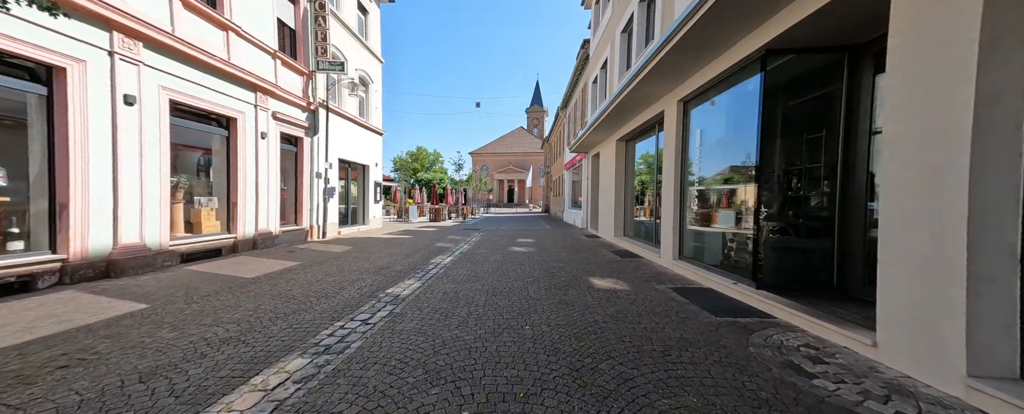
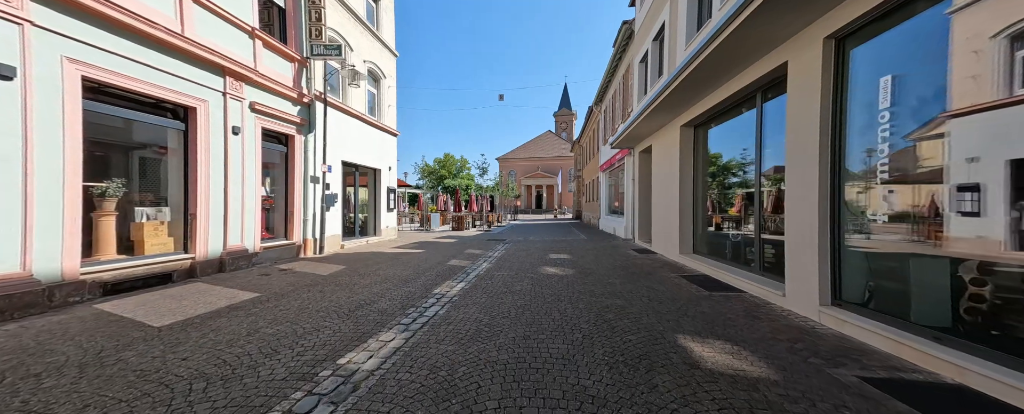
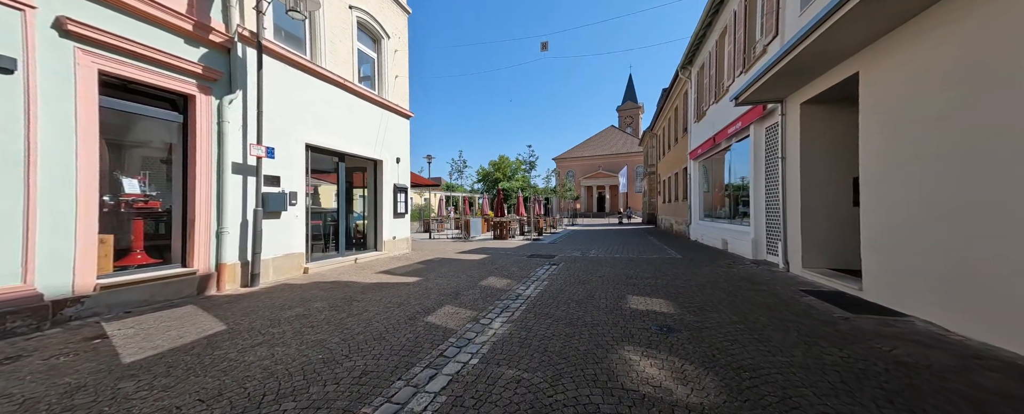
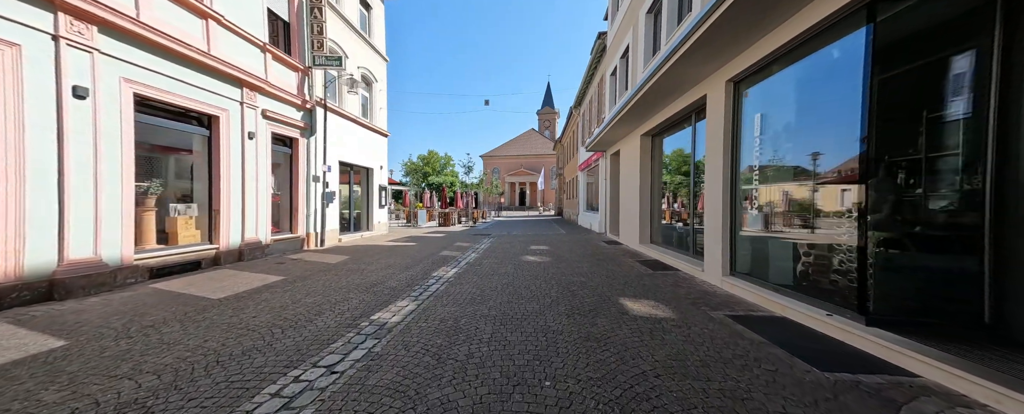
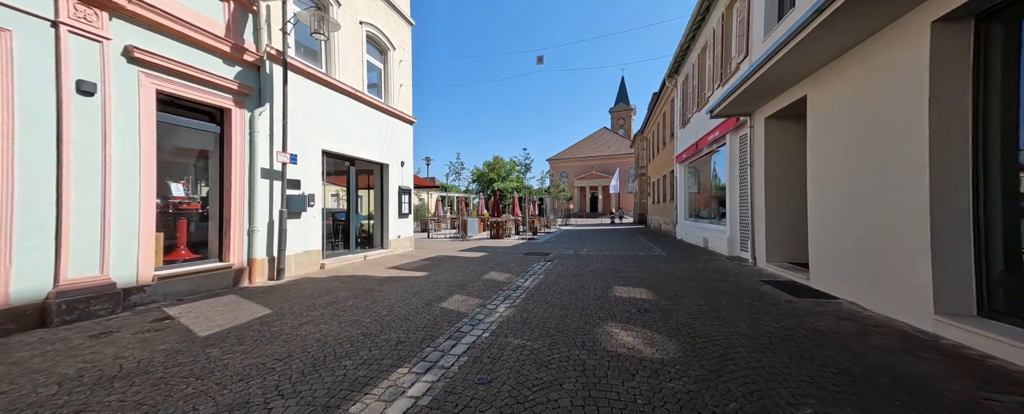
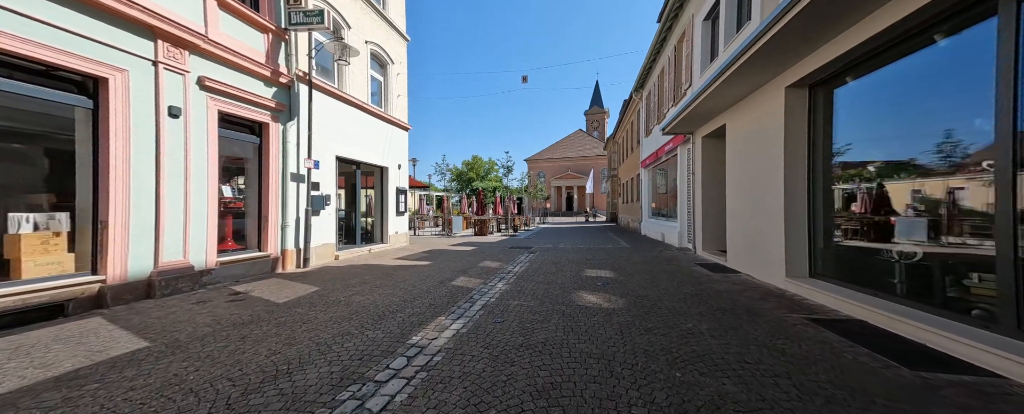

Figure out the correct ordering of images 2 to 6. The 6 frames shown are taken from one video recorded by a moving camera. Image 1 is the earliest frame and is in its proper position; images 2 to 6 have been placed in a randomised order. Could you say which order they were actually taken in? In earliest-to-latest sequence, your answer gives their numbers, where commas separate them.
4, 2, 6, 5, 3
